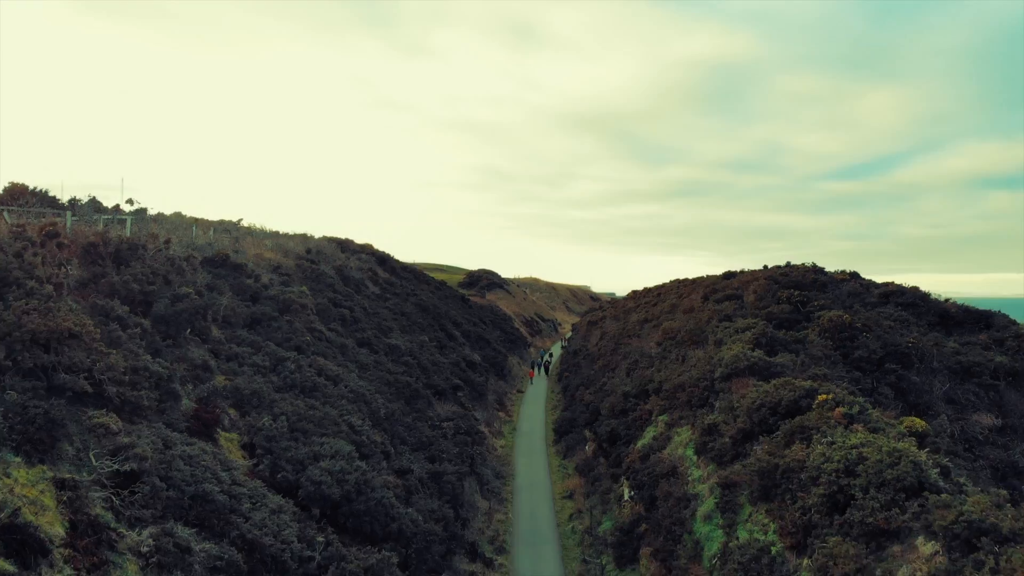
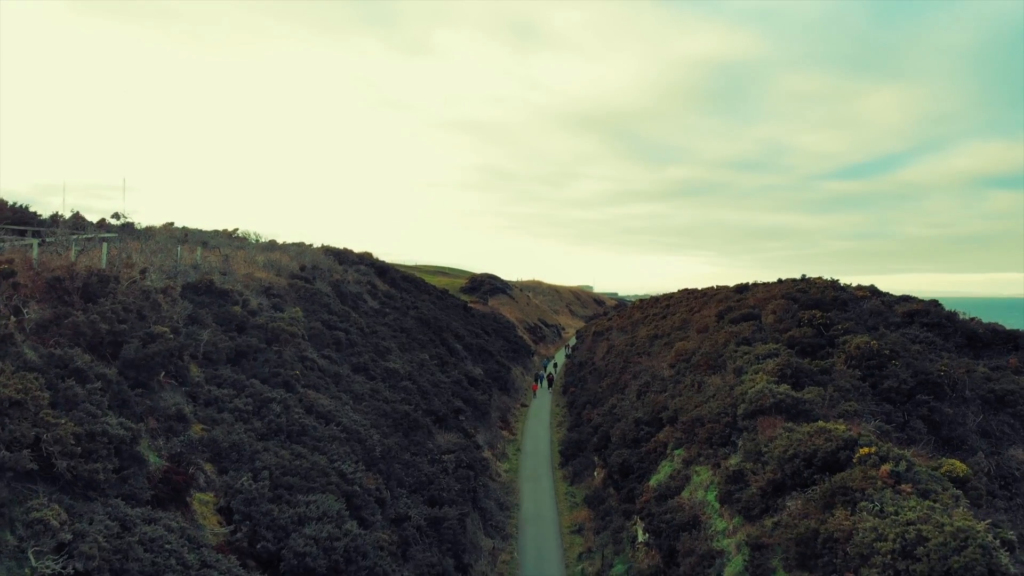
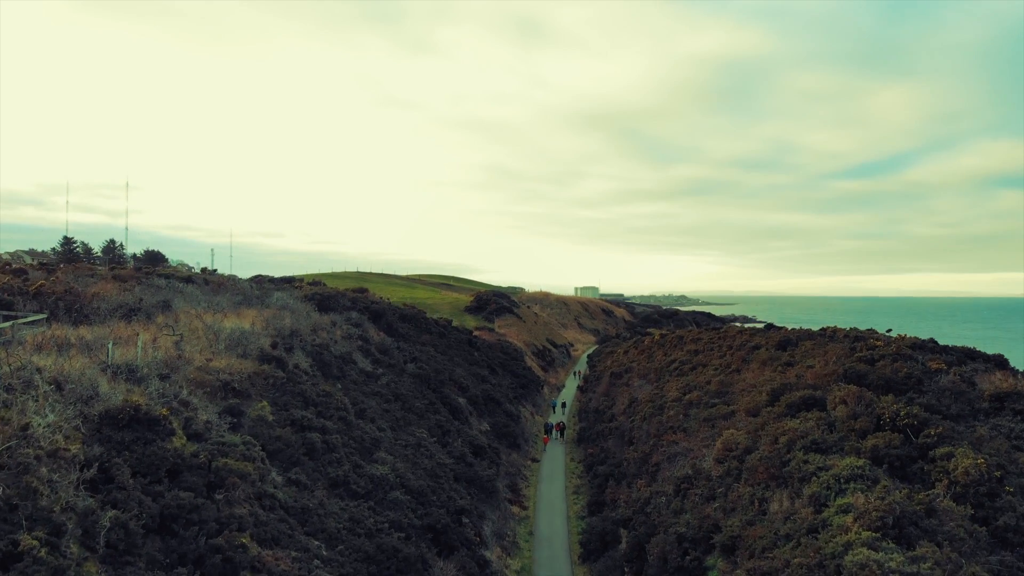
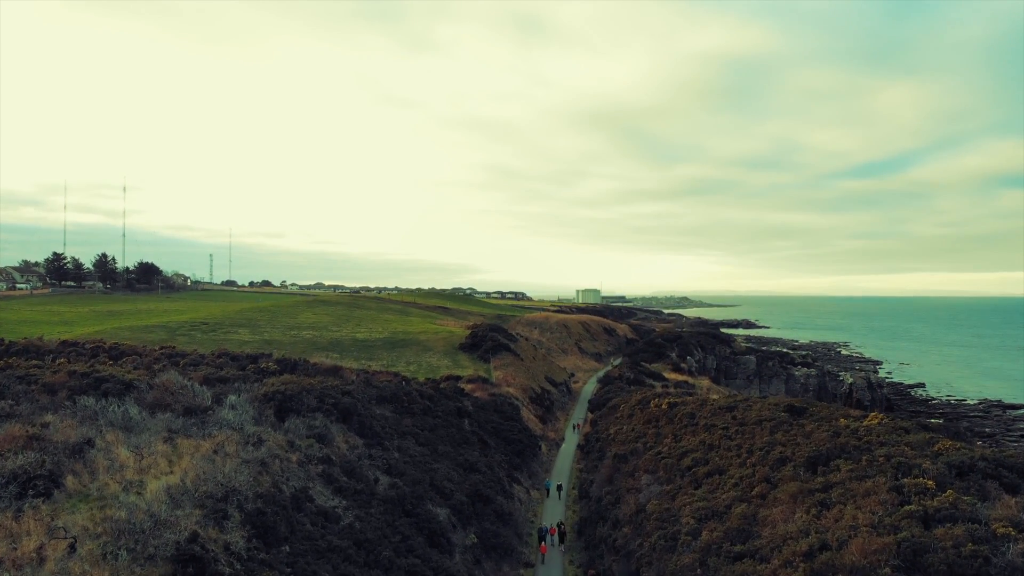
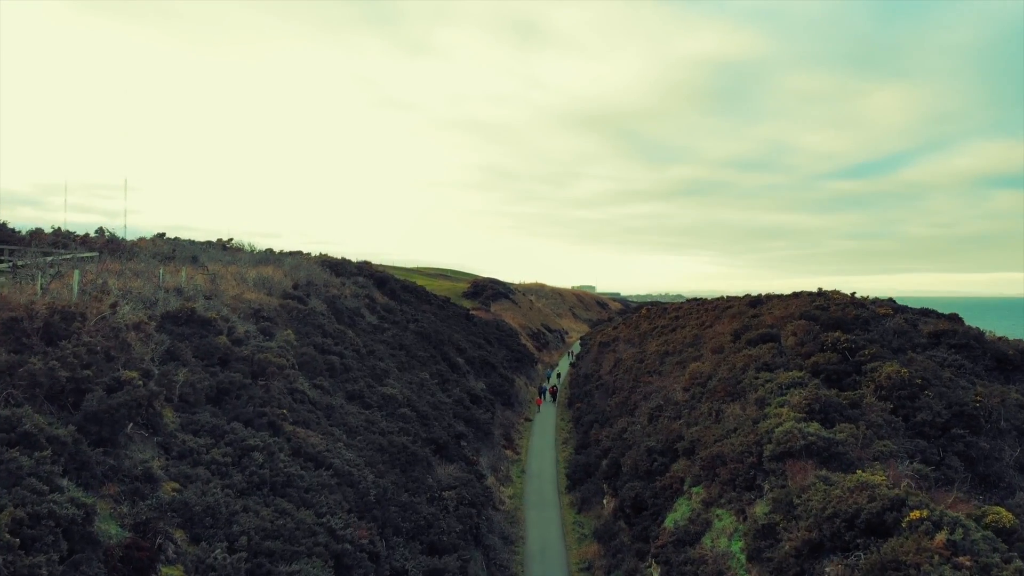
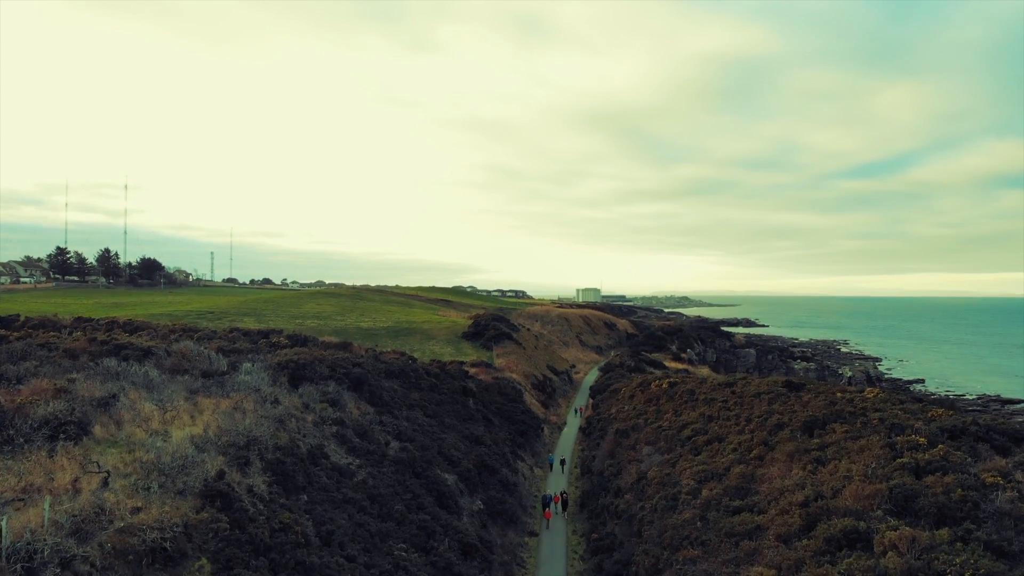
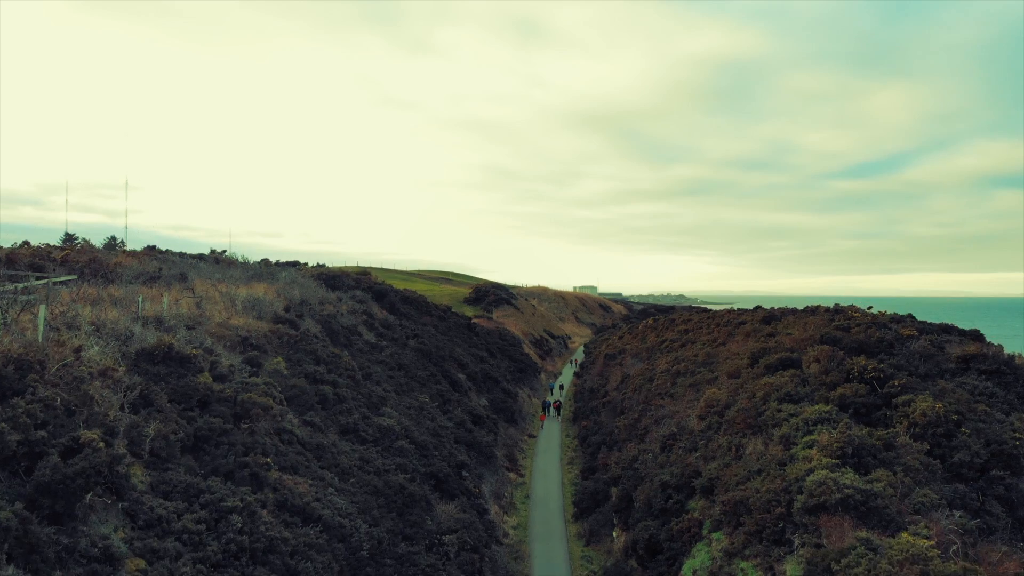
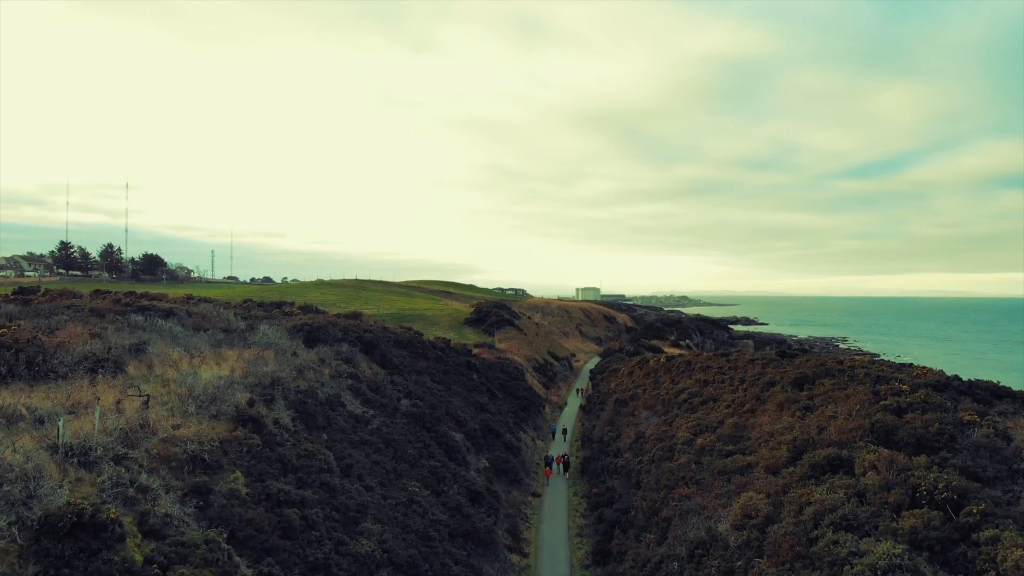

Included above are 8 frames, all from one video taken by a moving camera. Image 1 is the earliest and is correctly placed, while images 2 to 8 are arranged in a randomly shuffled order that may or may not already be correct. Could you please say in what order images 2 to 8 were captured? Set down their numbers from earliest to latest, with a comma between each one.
2, 5, 7, 3, 8, 6, 4
